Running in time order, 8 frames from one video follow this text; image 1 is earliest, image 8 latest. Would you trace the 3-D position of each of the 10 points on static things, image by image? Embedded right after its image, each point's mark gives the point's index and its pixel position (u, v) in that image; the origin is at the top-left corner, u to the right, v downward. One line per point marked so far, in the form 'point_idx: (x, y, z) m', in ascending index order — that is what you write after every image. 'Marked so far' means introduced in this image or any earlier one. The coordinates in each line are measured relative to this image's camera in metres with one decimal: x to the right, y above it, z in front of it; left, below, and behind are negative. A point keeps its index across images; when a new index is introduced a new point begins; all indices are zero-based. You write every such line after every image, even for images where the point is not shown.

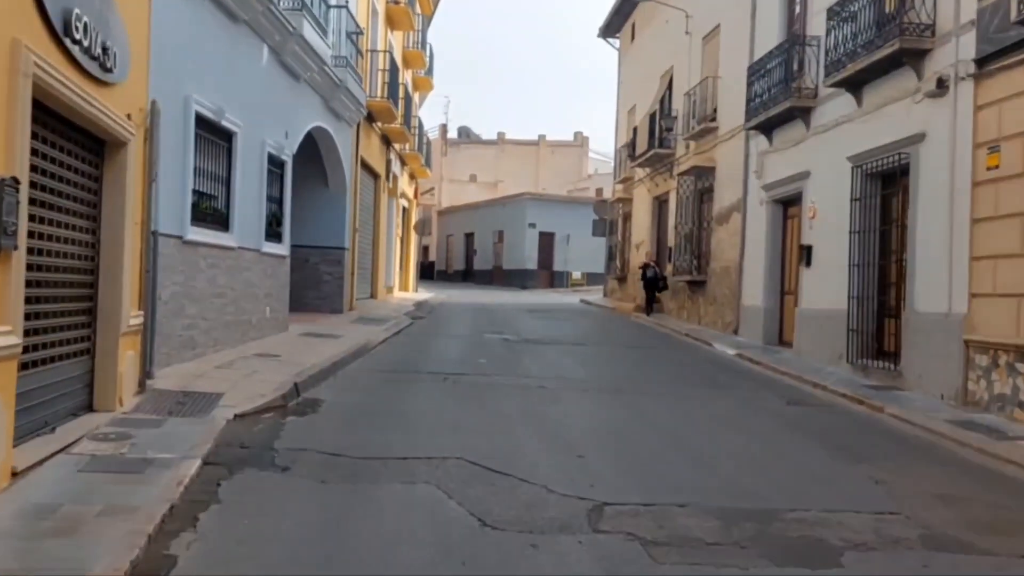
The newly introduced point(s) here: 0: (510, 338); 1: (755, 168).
0: (0.0, -1.0, +17.0) m
1: (+5.2, +2.6, +17.8) m
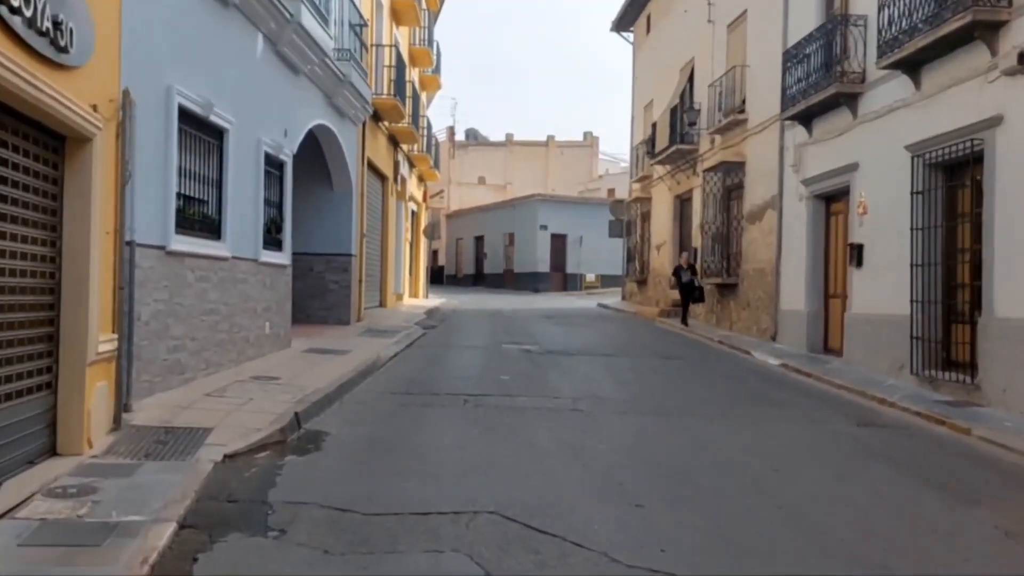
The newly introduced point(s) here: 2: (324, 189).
0: (+0.4, -1.1, +15.8) m
1: (+5.6, +2.5, +16.5) m
2: (-4.0, +2.1, +17.4) m
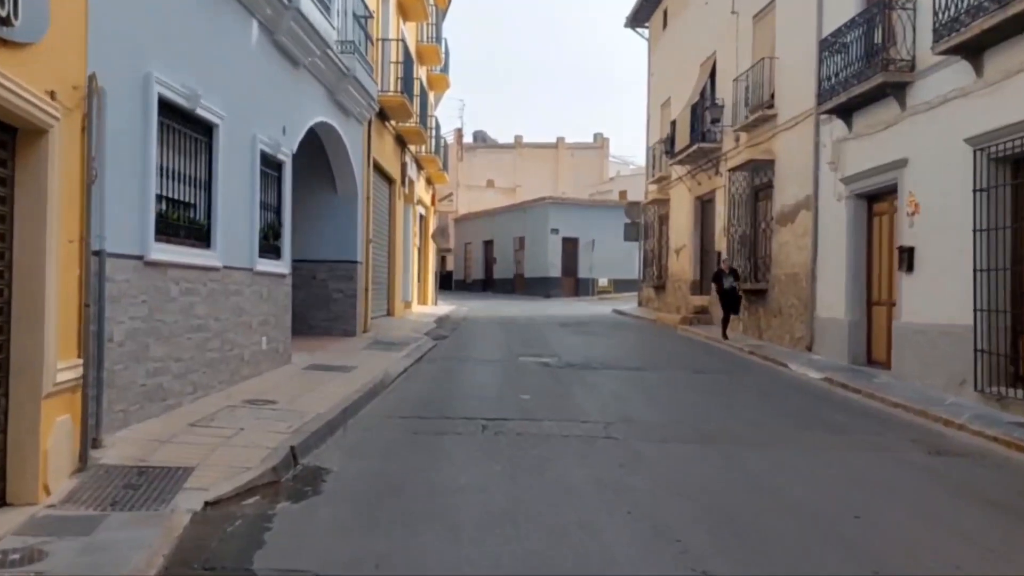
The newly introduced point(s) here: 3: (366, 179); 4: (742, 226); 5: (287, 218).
0: (+0.7, -1.3, +14.7) m
1: (+5.9, +2.4, +15.3) m
2: (-3.7, +1.9, +16.3) m
3: (-3.1, +2.3, +17.4) m
4: (+5.4, +1.5, +19.5) m
5: (-3.3, +1.0, +12.0) m
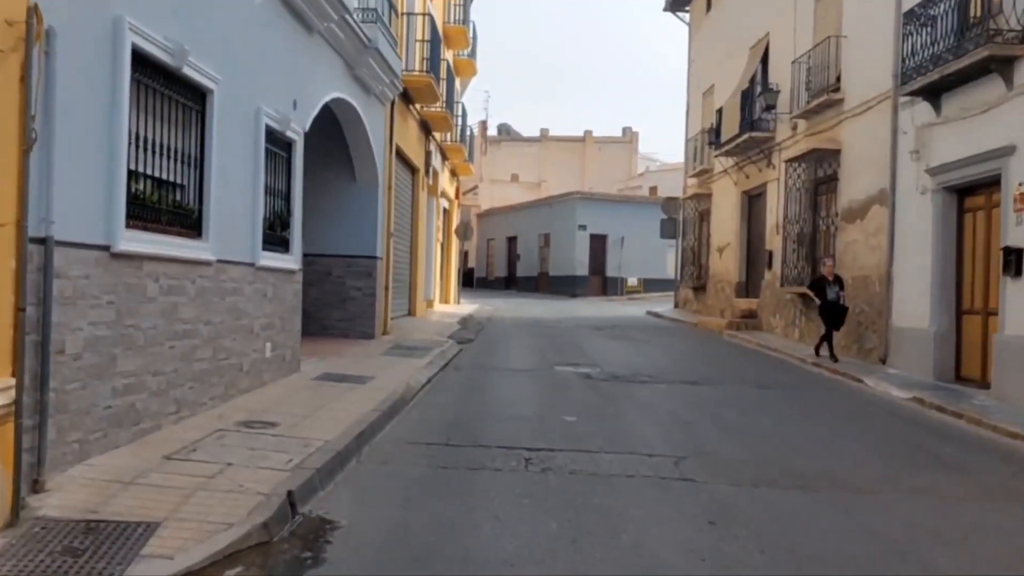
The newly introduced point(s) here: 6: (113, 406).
0: (+1.3, -1.3, +13.0) m
1: (+6.5, +2.3, +13.5) m
2: (-3.0, +1.9, +14.8) m
3: (-2.4, +2.3, +15.9) m
4: (+6.1, +1.4, +17.8) m
5: (-2.7, +1.0, +10.5) m
6: (-3.0, -0.9, +6.3) m
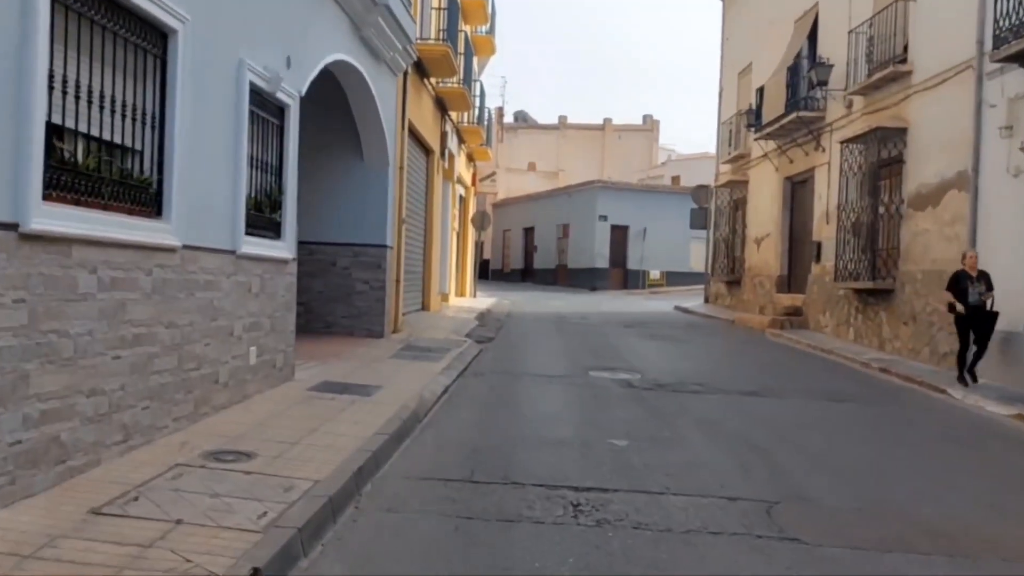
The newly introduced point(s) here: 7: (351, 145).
0: (+1.7, -1.2, +11.3) m
1: (+6.9, +2.4, +11.7) m
2: (-2.6, +2.1, +13.2) m
3: (-1.9, +2.5, +14.2) m
4: (+6.6, +1.5, +16.0) m
5: (-2.4, +1.1, +8.8) m
6: (-2.8, -0.9, +4.7) m
7: (-2.6, +2.3, +13.1) m
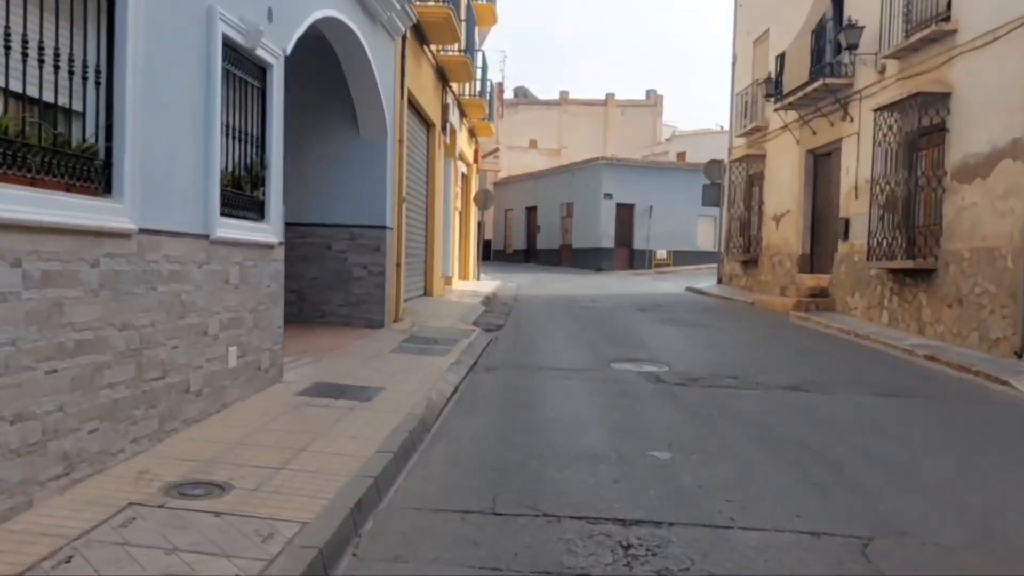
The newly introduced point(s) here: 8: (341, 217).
0: (+1.8, -1.0, +10.3) m
1: (+7.1, +2.6, +10.6) m
2: (-2.4, +2.3, +12.0) m
3: (-1.8, +2.7, +13.0) m
4: (+6.8, +1.9, +14.8) m
5: (-2.2, +1.2, +7.7) m
6: (-2.6, -0.9, +3.5) m
7: (-2.4, +2.5, +11.9) m
8: (-2.5, +1.0, +12.1) m
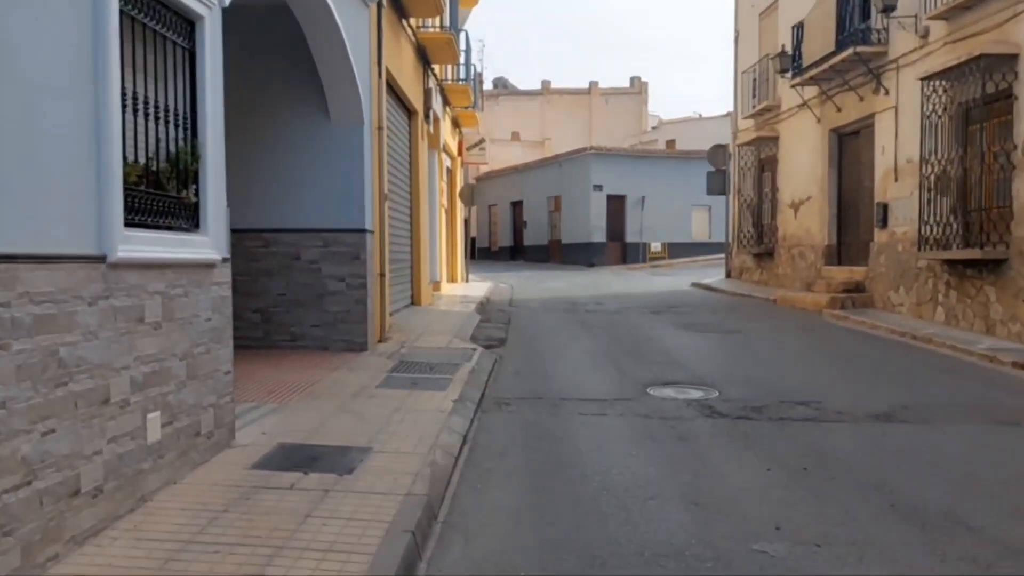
0: (+2.0, -1.1, +8.3) m
1: (+7.1, +2.7, +8.8) m
2: (-2.4, +2.1, +9.9) m
3: (-1.8, +2.5, +11.0) m
4: (+6.7, +2.0, +13.0) m
5: (-2.1, +1.0, +5.7) m
6: (-2.2, -1.1, +1.5) m
7: (-2.4, +2.3, +9.9) m
8: (-2.5, +0.8, +10.1) m
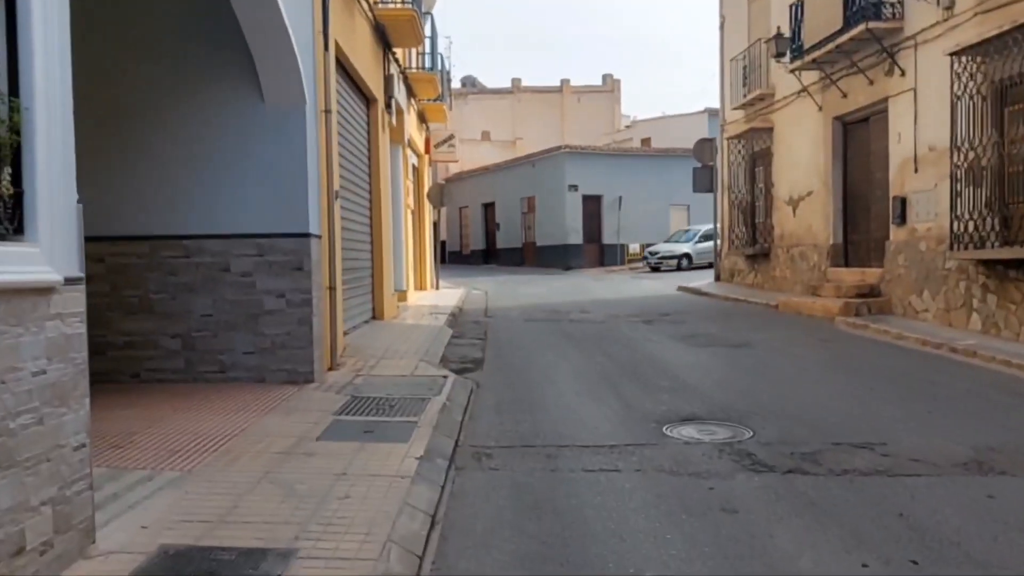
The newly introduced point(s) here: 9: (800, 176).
0: (+1.9, -1.2, +6.6) m
1: (+6.9, +2.7, +7.2) m
2: (-2.7, +1.9, +8.1) m
3: (-2.1, +2.3, +9.1) m
4: (+6.4, +1.9, +11.4) m
5: (-2.1, +0.8, +3.8) m
6: (-2.1, -1.3, -0.3) m
7: (-2.7, +2.1, +8.0) m
8: (-2.7, +0.6, +8.2) m
9: (+6.0, +2.3, +16.8) m
